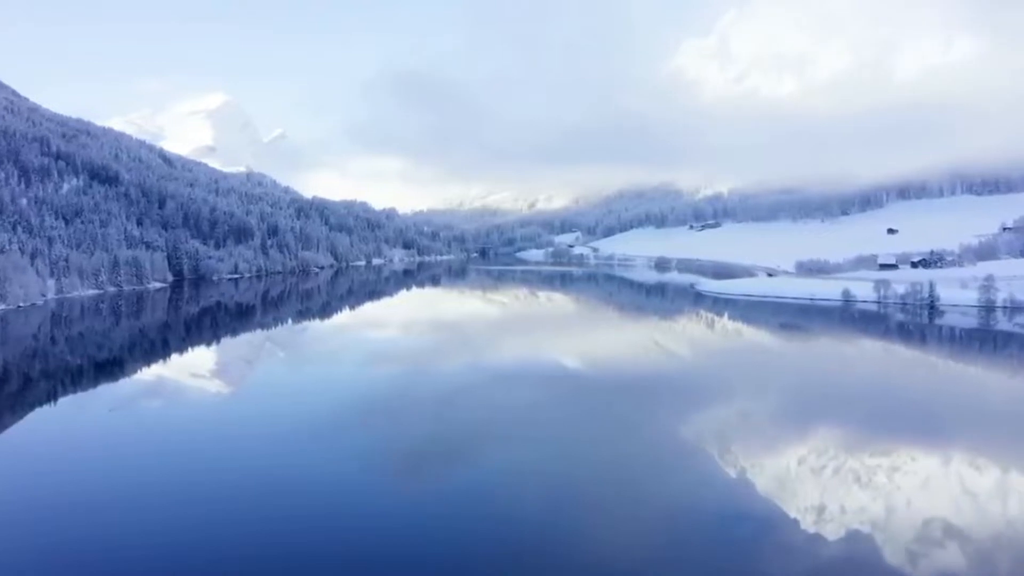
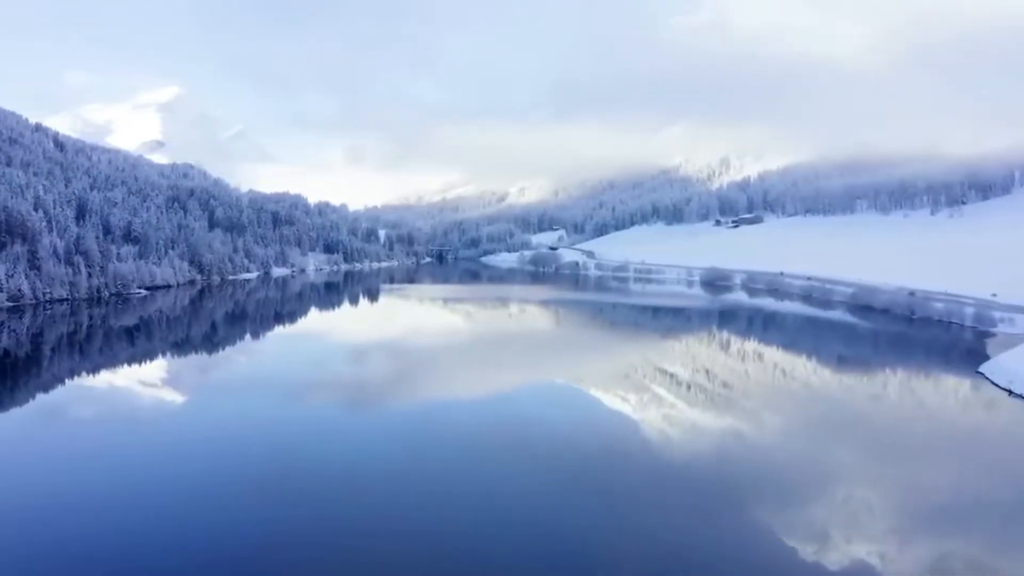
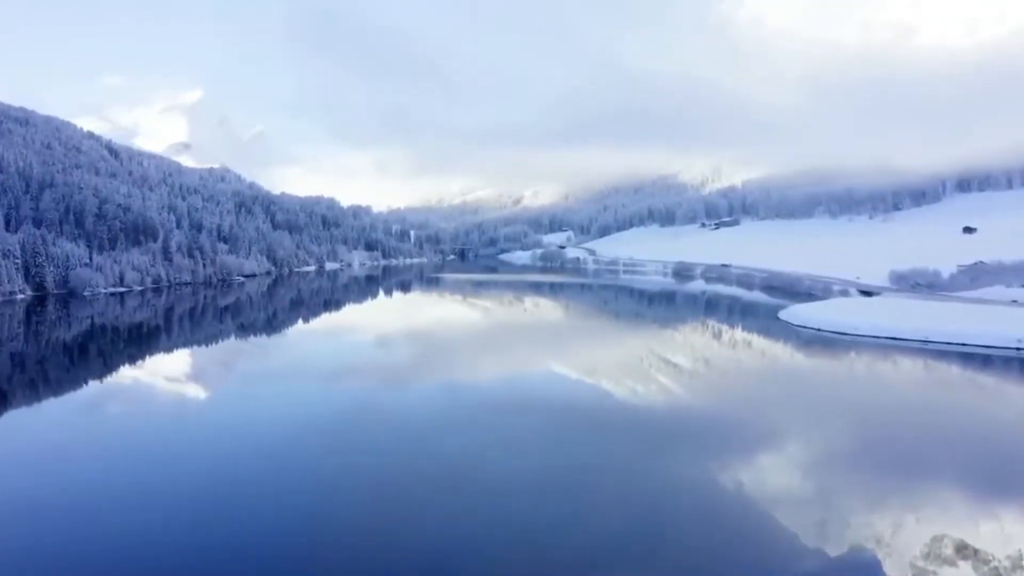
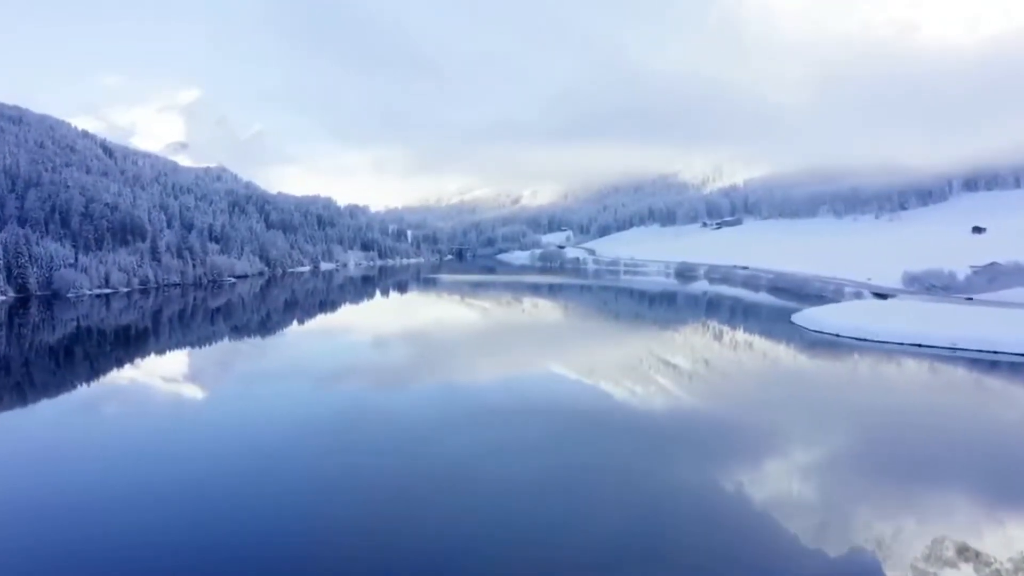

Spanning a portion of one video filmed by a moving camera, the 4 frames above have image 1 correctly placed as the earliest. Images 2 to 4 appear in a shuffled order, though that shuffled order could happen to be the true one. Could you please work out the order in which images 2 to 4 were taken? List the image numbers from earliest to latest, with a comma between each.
3, 4, 2
